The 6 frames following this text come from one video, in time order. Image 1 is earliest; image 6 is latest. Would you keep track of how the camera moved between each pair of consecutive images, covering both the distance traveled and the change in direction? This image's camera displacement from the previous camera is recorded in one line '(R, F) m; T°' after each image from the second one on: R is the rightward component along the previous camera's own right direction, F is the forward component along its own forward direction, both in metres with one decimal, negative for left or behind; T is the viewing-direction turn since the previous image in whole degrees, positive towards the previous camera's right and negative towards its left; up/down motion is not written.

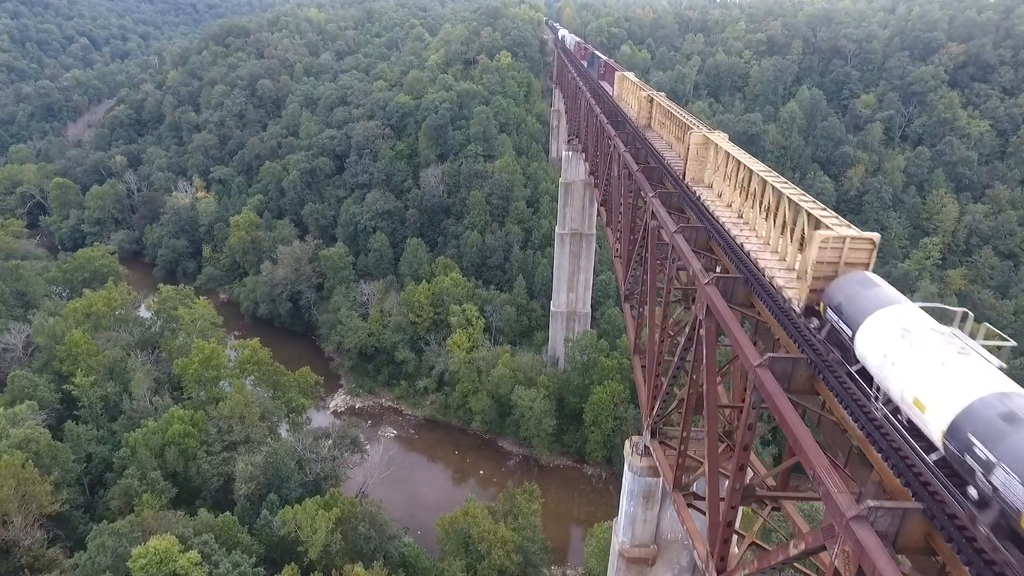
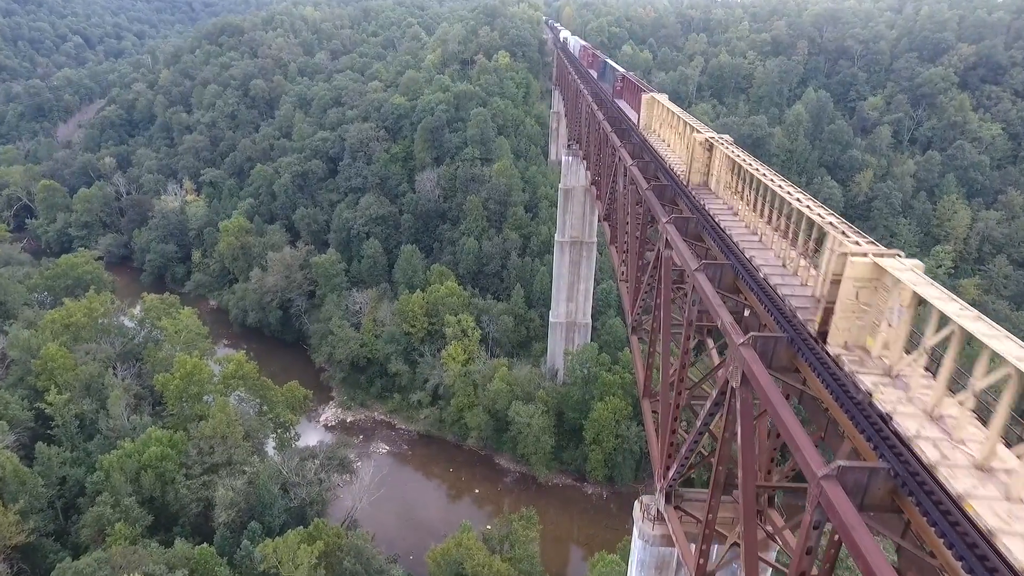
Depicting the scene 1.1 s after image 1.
(+0.1, +1.3) m; 0°
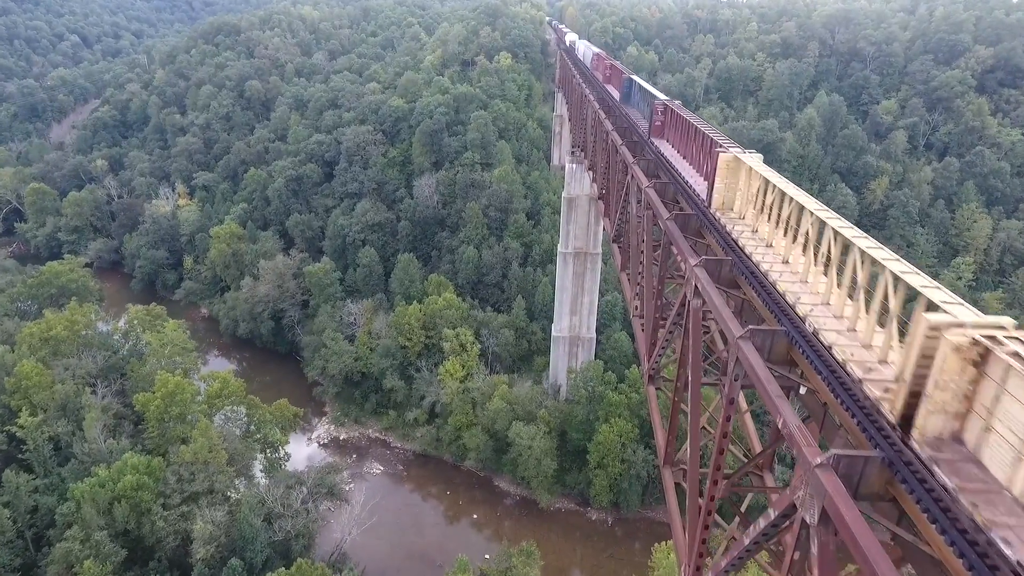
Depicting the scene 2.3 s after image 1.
(0.0, +1.5) m; 0°
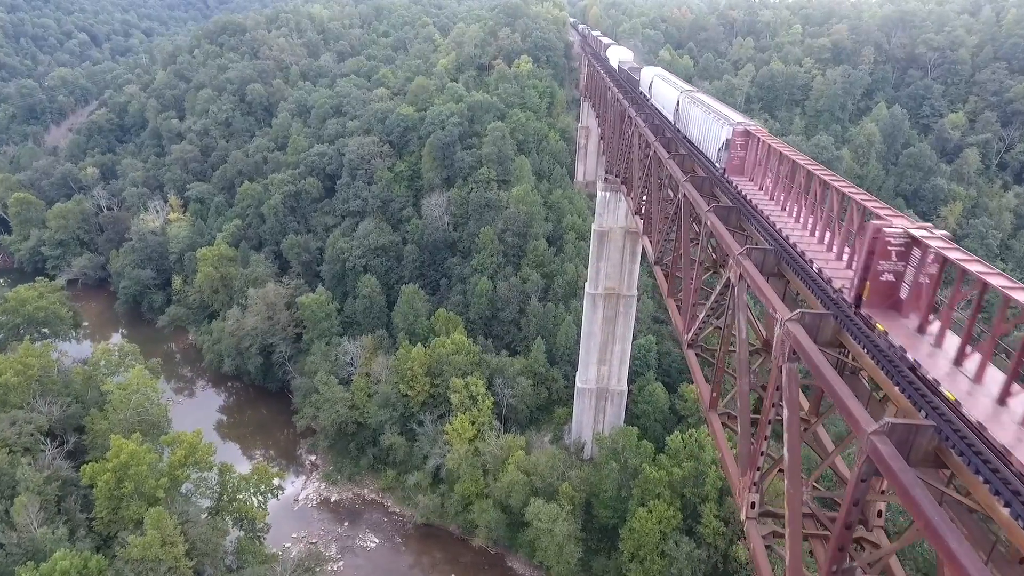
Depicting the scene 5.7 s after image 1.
(-0.3, +4.5) m; -1°
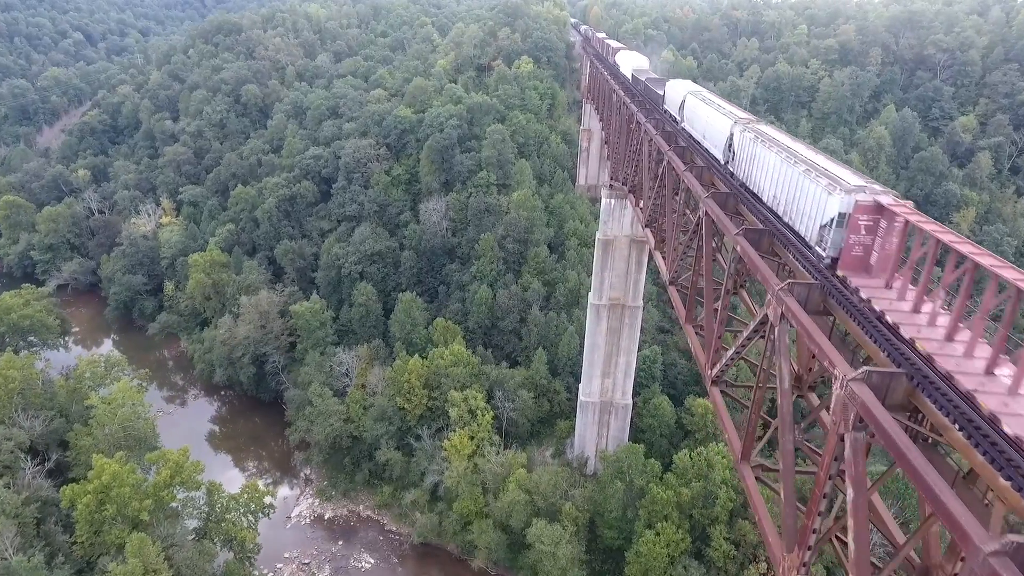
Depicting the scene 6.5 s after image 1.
(-0.1, +1.0) m; 0°
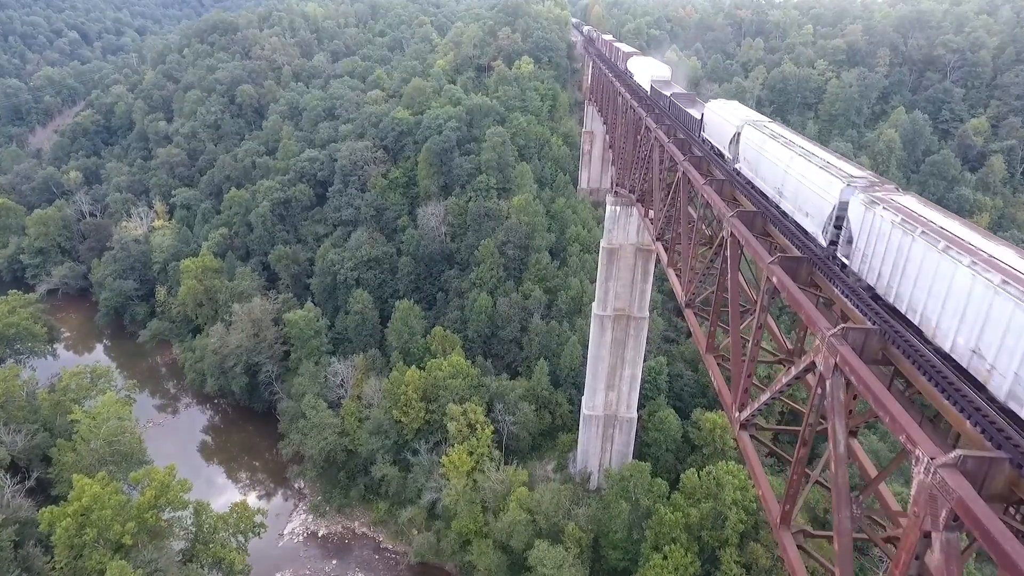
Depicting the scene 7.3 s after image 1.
(-0.1, +1.0) m; 0°
